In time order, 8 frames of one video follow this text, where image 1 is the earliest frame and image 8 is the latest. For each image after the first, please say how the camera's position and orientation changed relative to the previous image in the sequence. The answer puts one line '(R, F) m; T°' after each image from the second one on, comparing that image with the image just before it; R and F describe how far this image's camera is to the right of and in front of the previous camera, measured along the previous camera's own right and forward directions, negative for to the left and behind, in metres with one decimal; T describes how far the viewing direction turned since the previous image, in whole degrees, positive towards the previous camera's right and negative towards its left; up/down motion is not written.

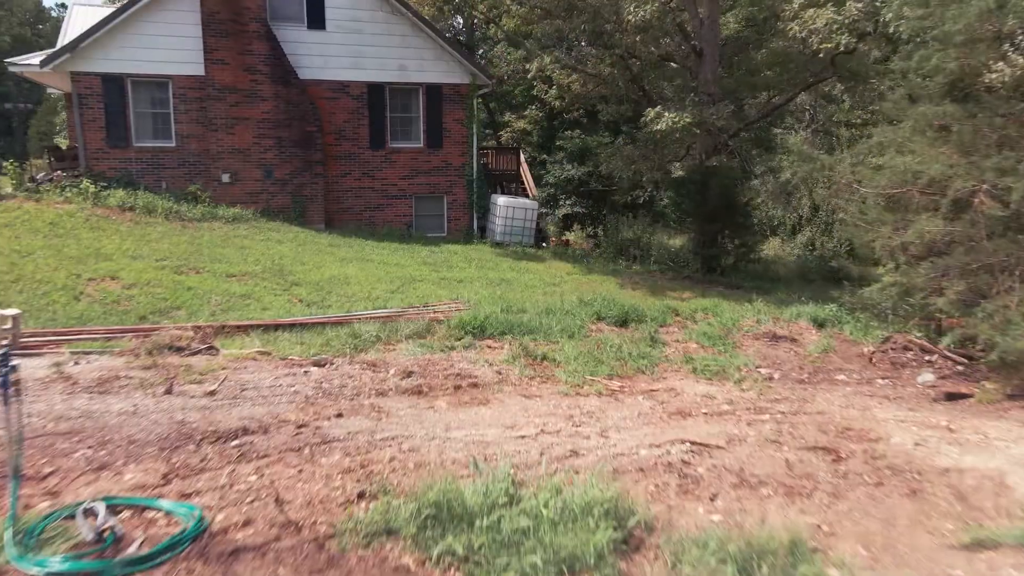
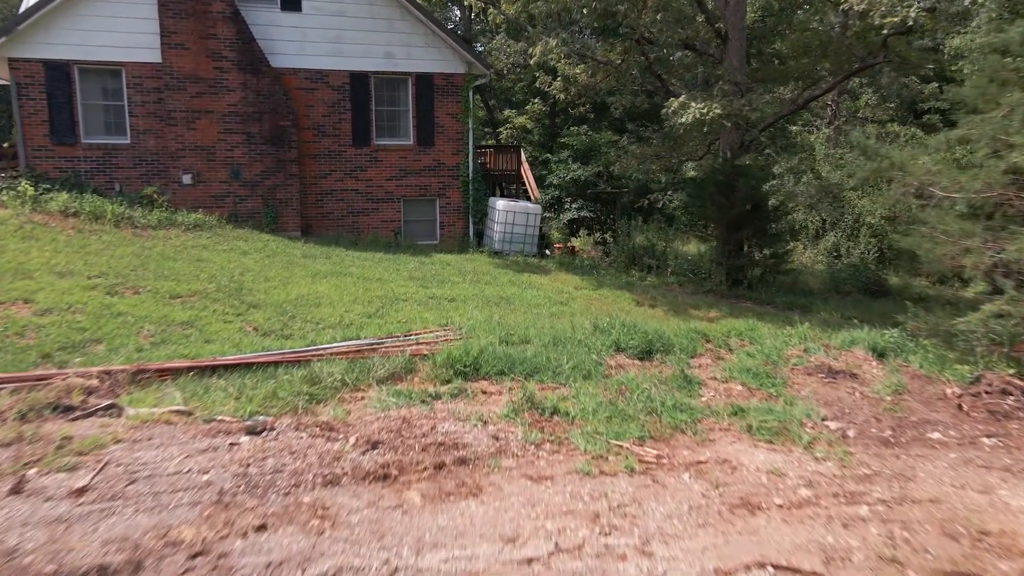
(0.0, +1.7) m; 0°
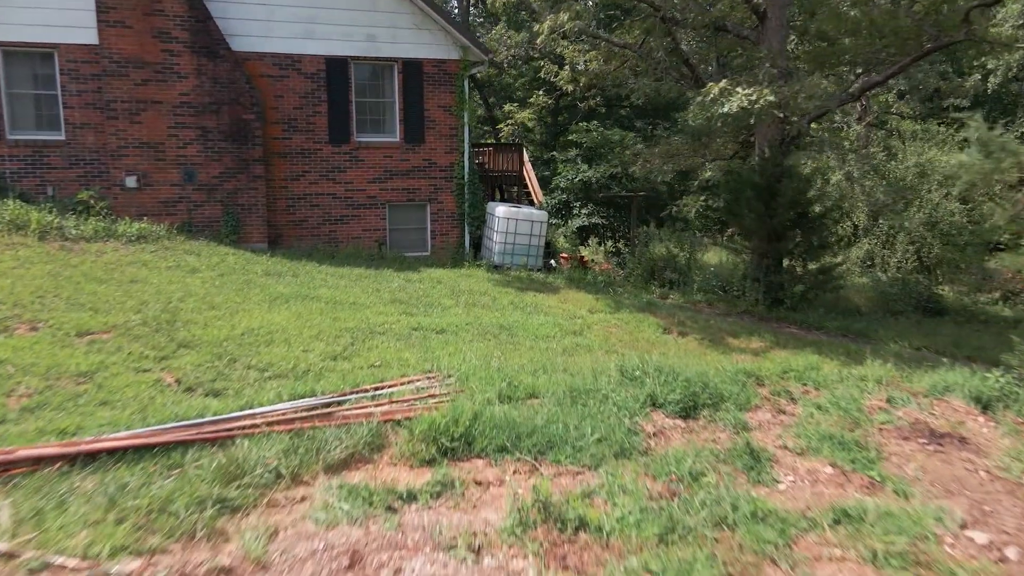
(0.0, +1.9) m; 0°
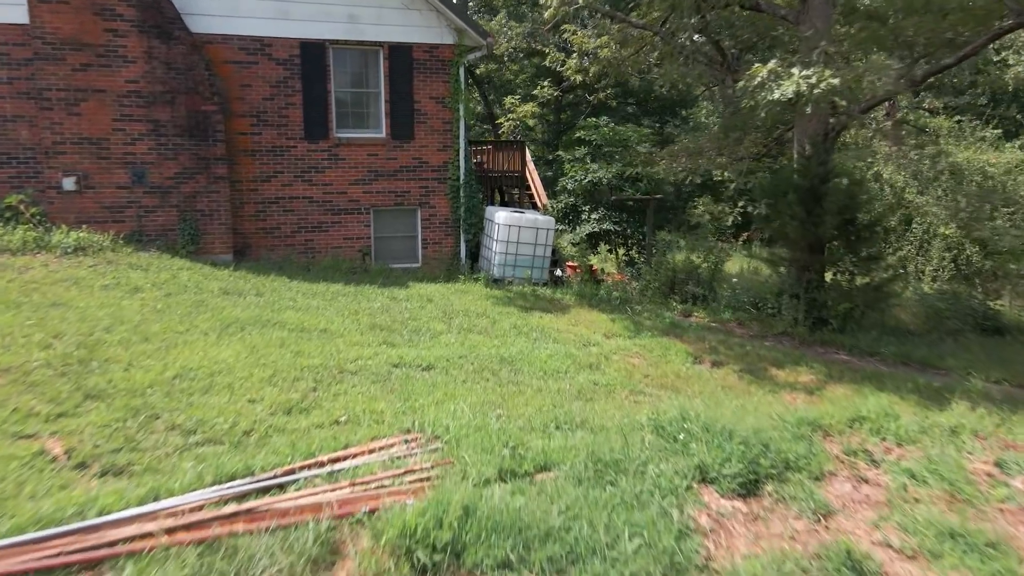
(0.0, +1.5) m; 0°
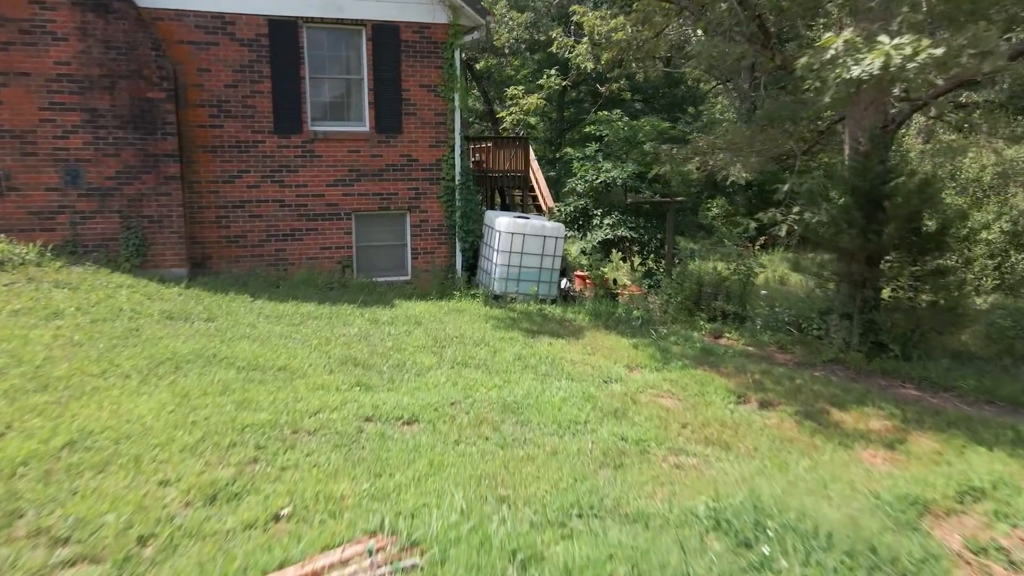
(0.0, +1.5) m; 0°
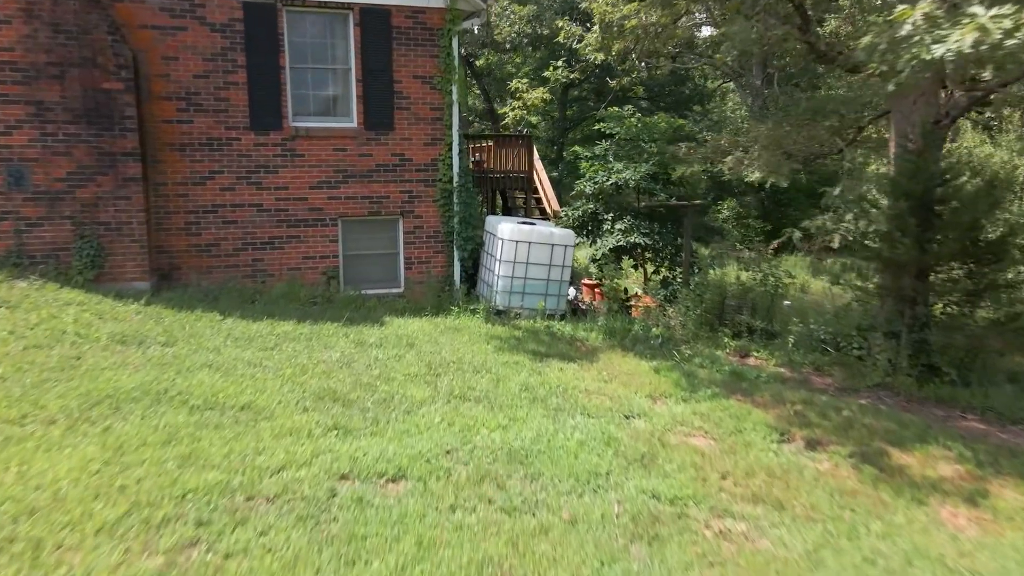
(-0.1, +0.9) m; 0°
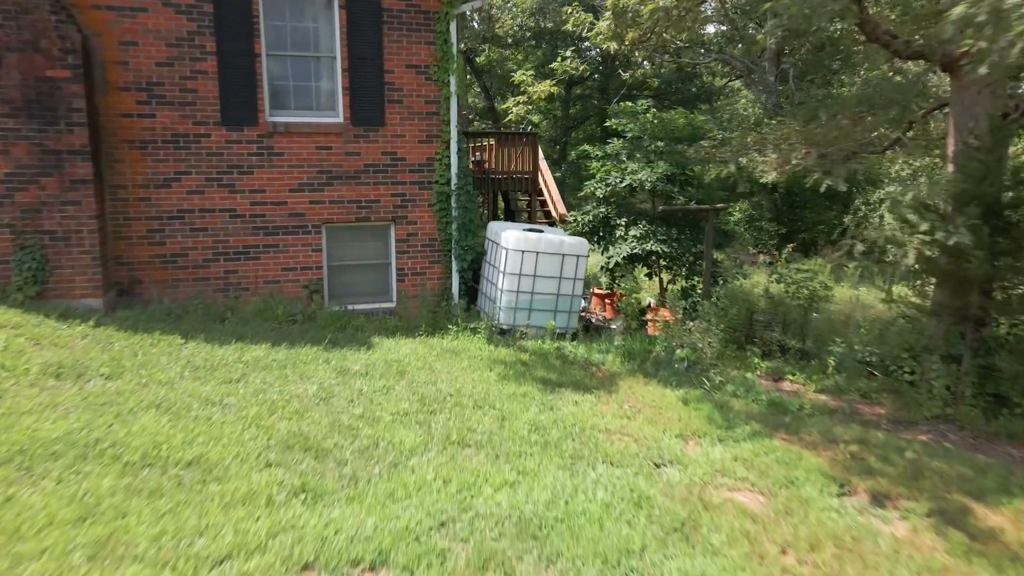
(-0.1, +0.9) m; 0°
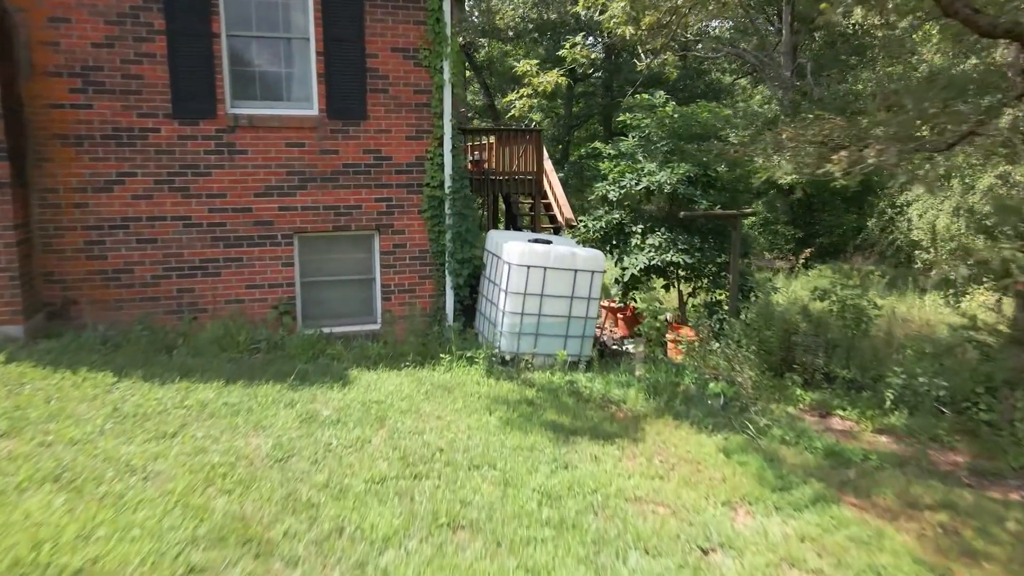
(0.0, +1.1) m; 0°
